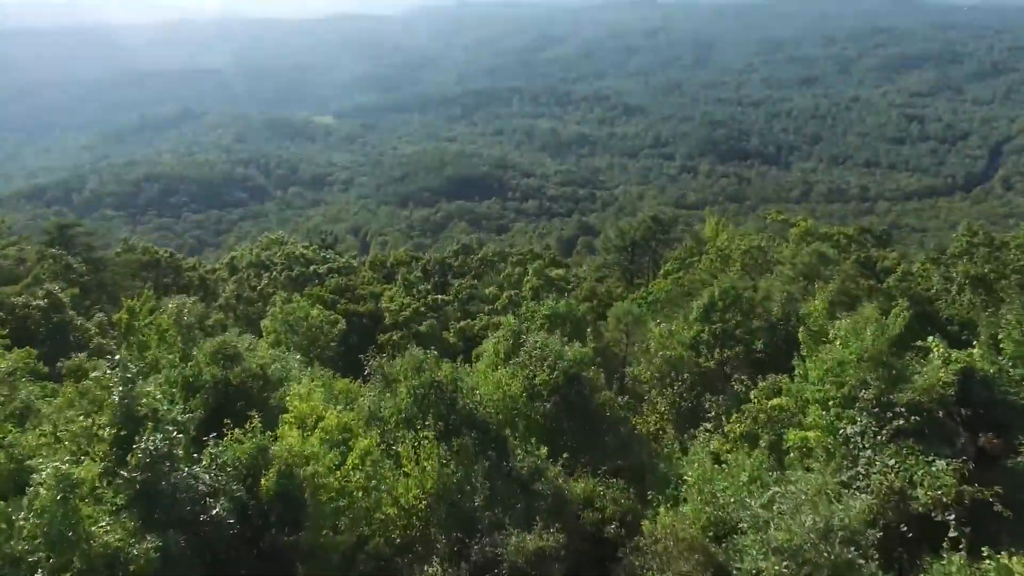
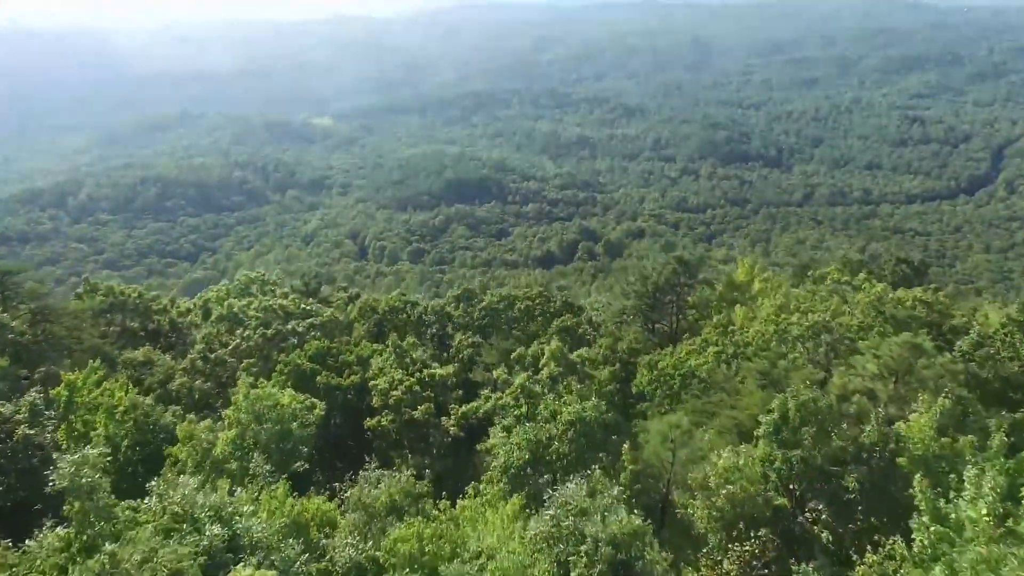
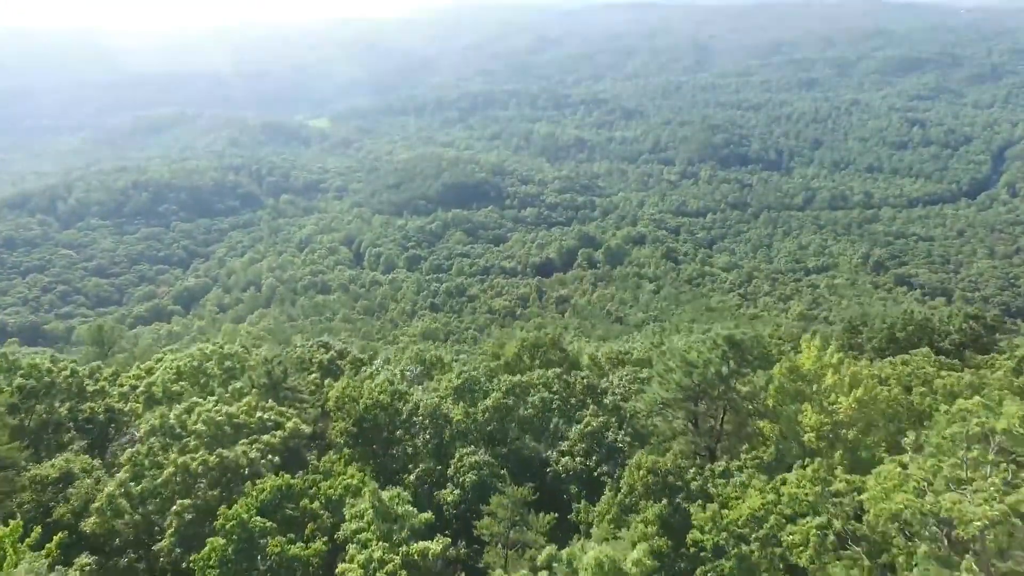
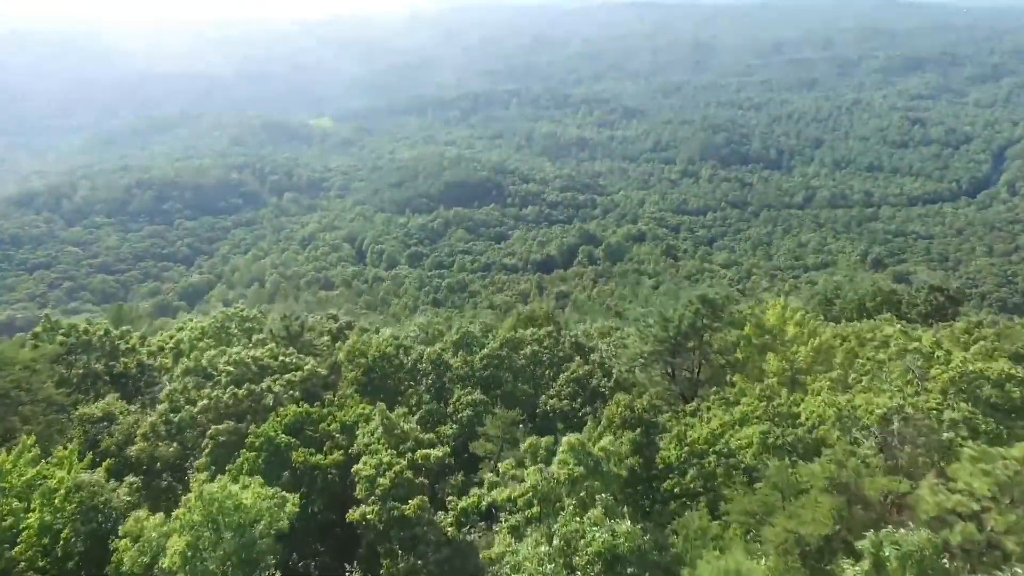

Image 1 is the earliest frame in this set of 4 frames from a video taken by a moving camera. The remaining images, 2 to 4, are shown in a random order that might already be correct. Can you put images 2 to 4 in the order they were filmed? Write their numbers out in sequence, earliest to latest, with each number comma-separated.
2, 4, 3
